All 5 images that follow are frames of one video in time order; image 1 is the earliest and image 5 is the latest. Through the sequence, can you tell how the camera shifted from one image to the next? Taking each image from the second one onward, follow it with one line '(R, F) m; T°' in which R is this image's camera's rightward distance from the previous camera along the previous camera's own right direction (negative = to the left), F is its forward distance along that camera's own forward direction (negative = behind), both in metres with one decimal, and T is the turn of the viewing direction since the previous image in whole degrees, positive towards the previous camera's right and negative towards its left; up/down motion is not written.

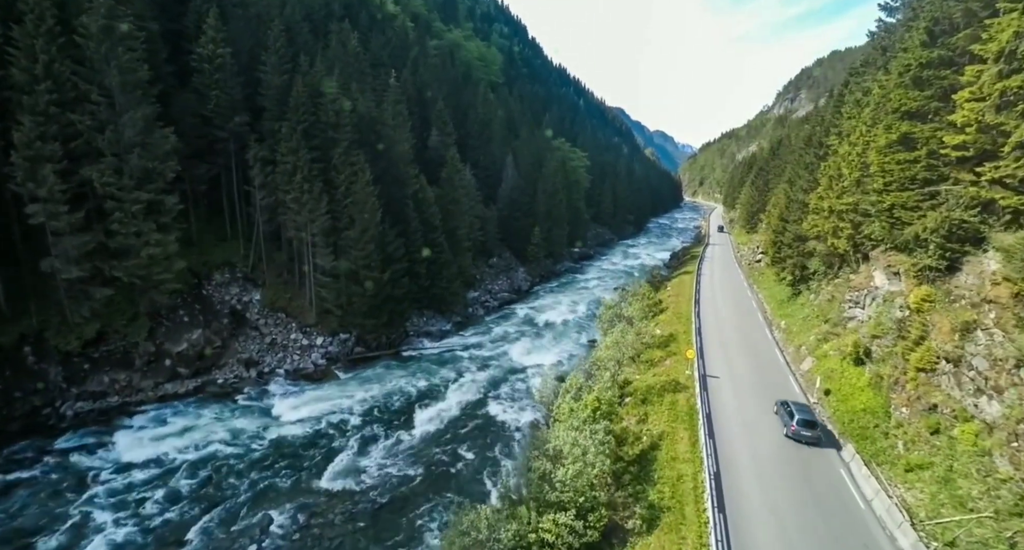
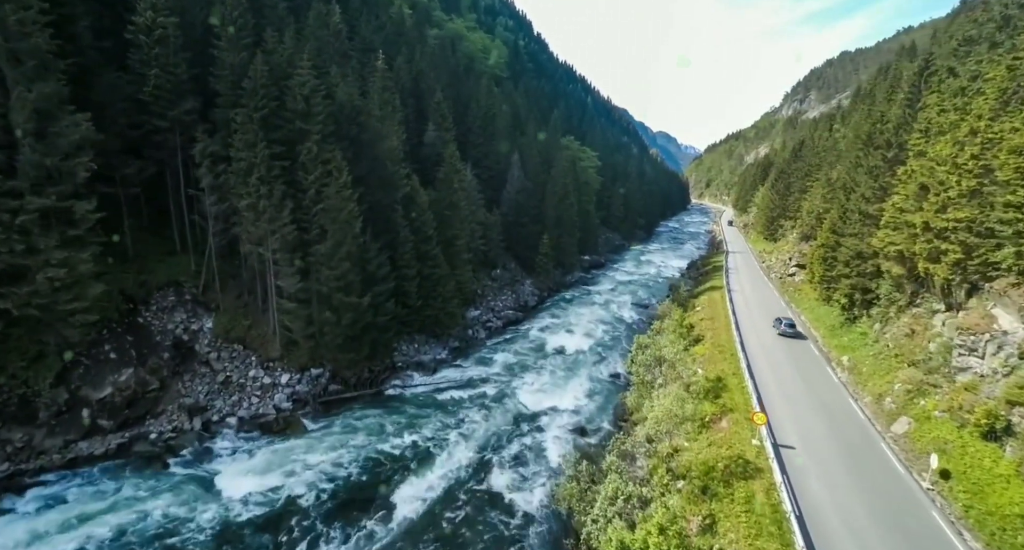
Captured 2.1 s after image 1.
(-0.5, +5.7) m; 0°
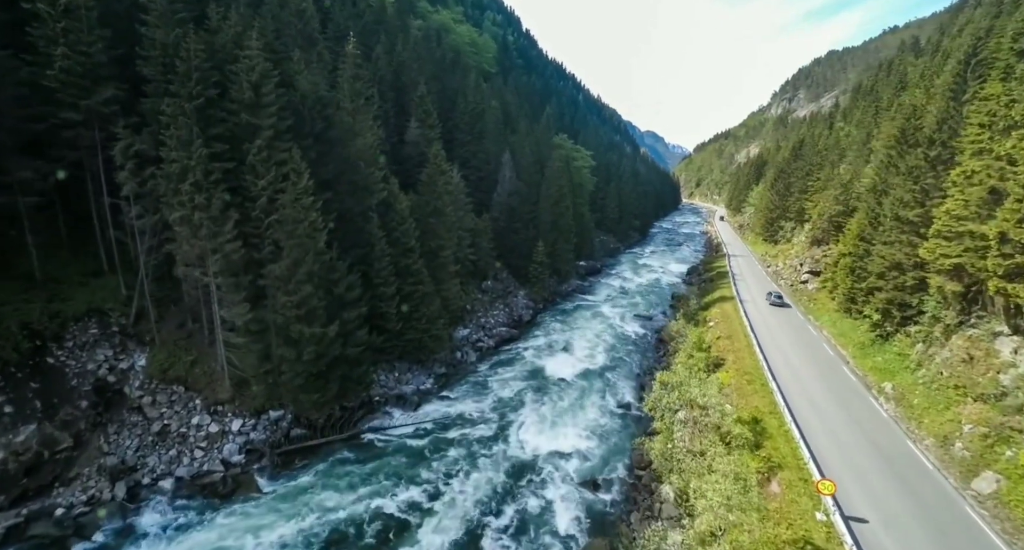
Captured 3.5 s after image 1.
(-0.3, +4.0) m; +1°
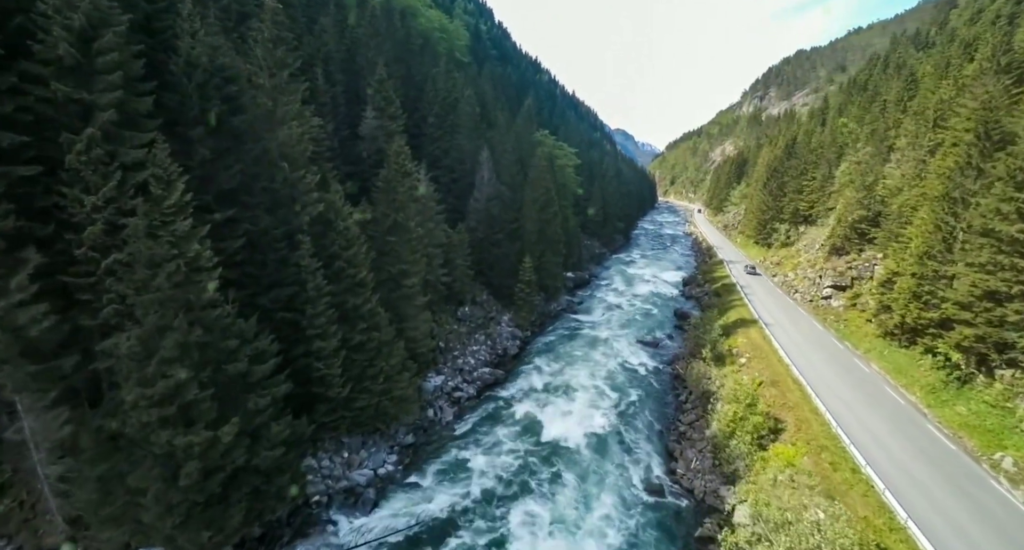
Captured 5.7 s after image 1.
(-0.8, +7.4) m; +3°
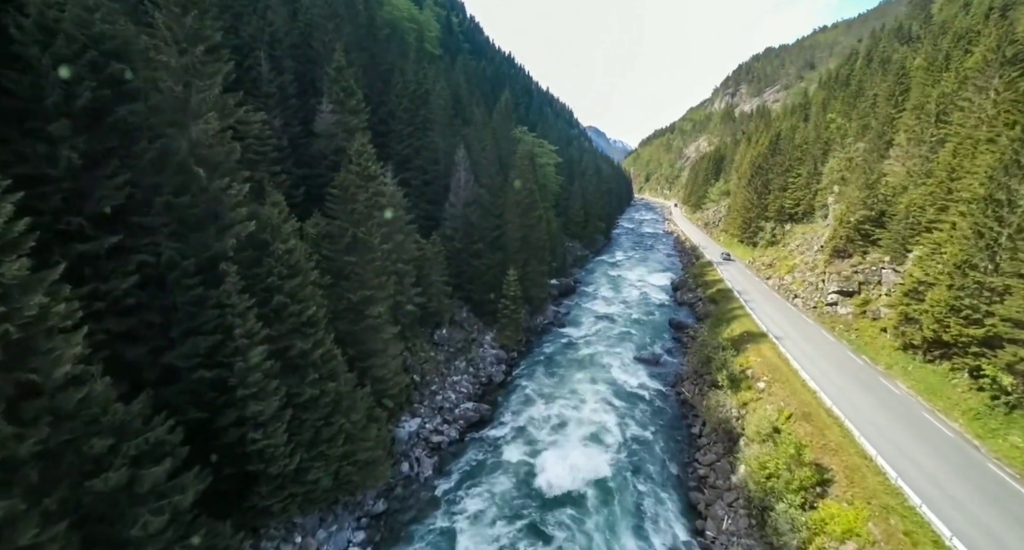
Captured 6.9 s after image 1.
(-0.6, +4.1) m; +3°
